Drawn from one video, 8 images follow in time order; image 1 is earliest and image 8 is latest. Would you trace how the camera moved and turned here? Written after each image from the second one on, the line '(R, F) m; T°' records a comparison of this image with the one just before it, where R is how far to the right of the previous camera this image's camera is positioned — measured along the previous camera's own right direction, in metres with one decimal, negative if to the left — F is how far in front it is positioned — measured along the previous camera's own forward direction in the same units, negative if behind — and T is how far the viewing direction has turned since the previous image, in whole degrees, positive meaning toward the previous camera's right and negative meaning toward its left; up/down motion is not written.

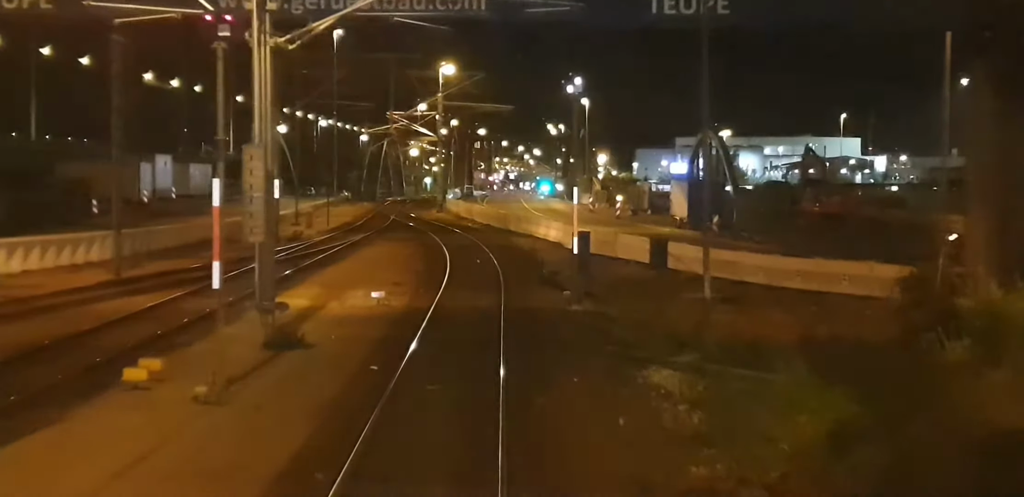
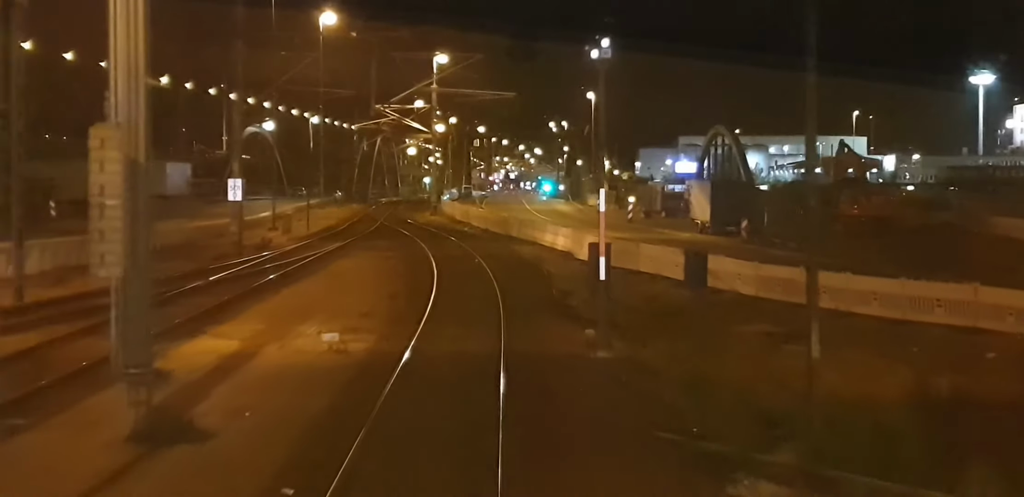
(0.0, +6.0) m; 0°
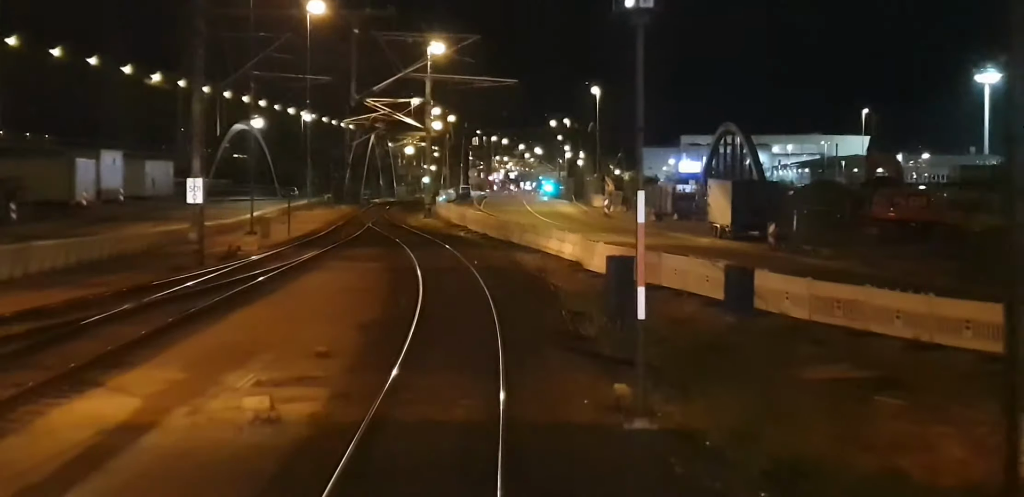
(0.0, +4.6) m; 0°
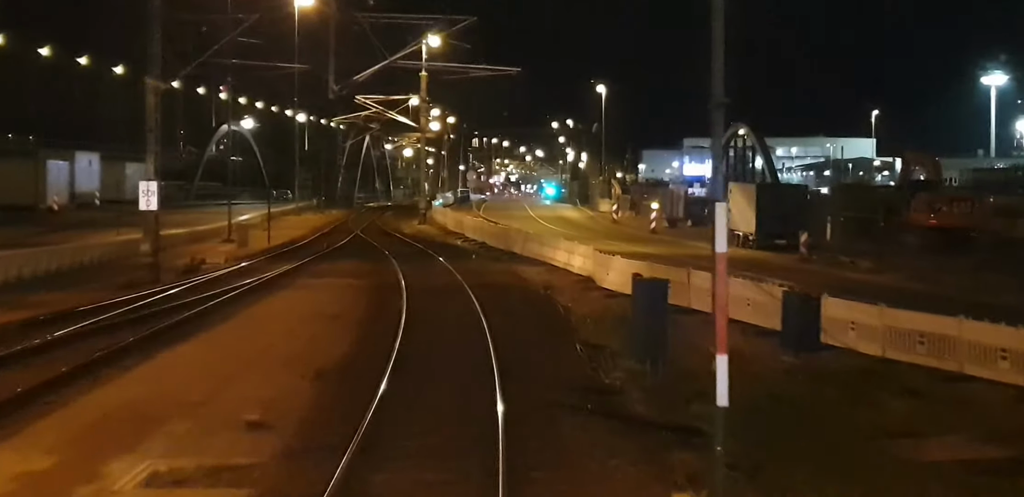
(0.0, +4.1) m; 0°
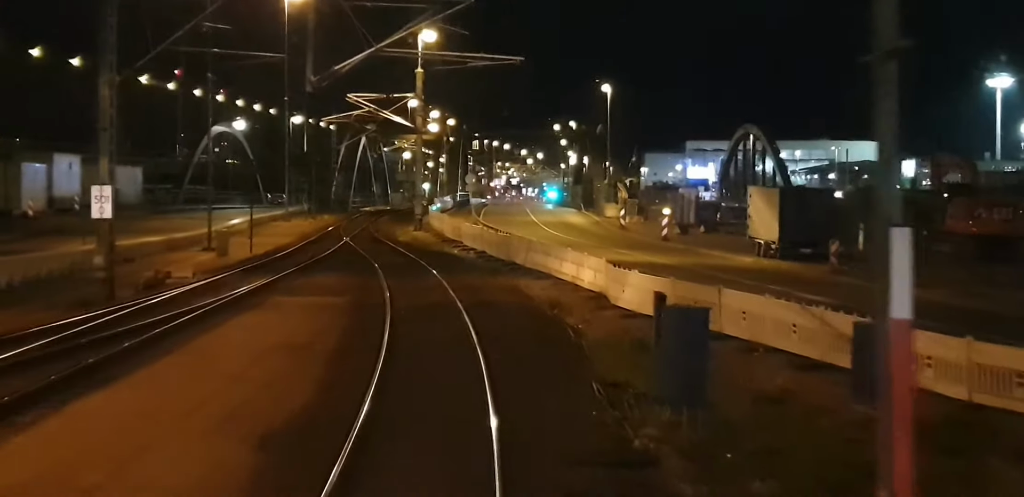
(0.0, +3.2) m; 0°
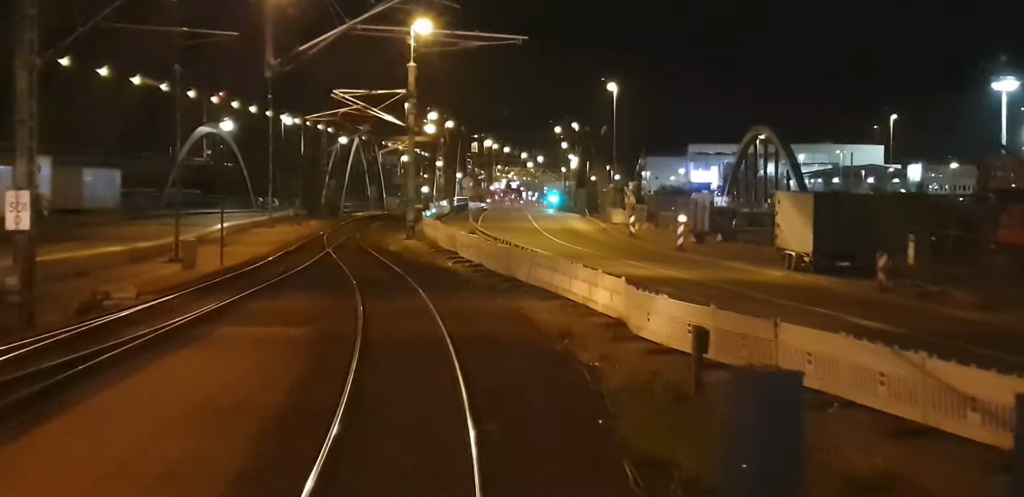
(0.0, +4.1) m; 0°
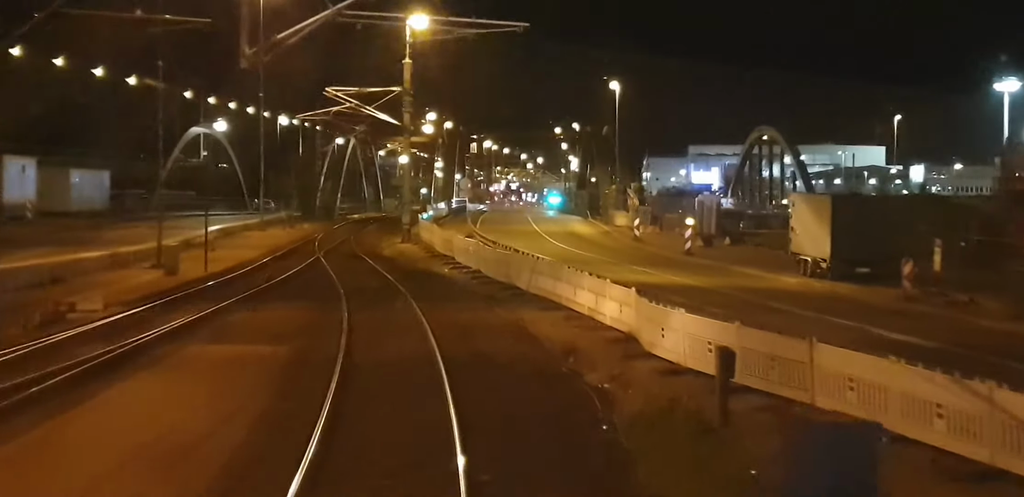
(0.0, +1.8) m; 0°
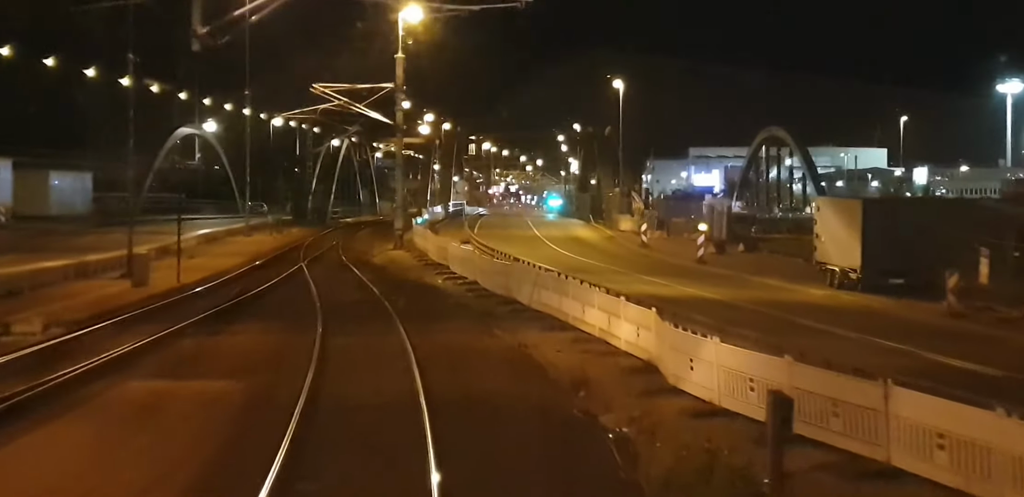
(0.0, +2.7) m; 0°
